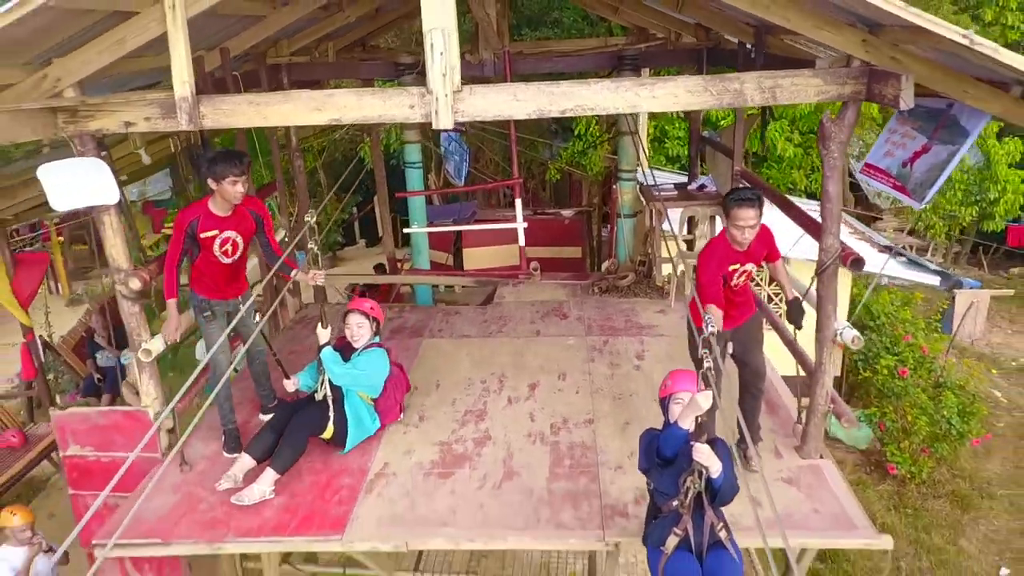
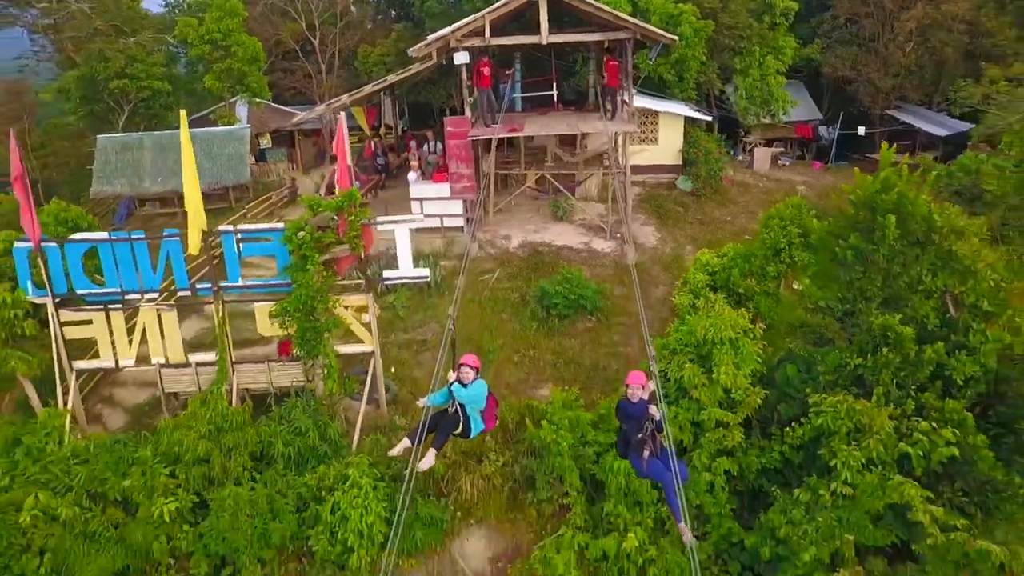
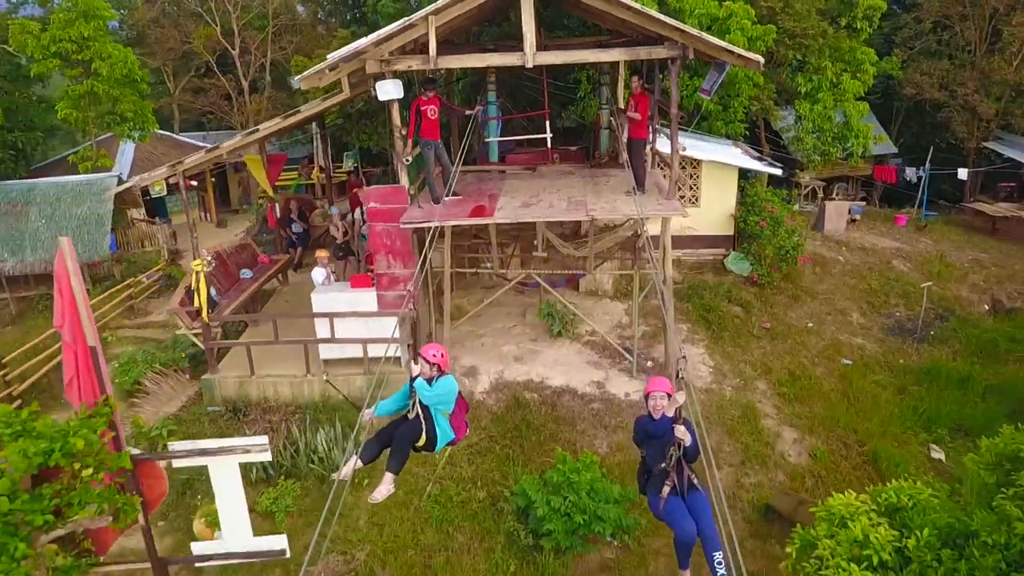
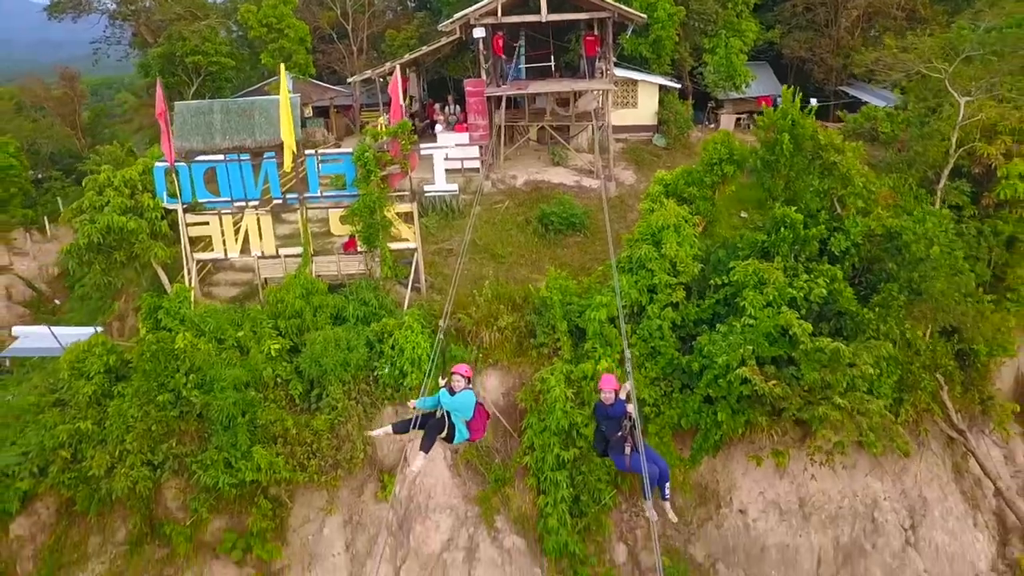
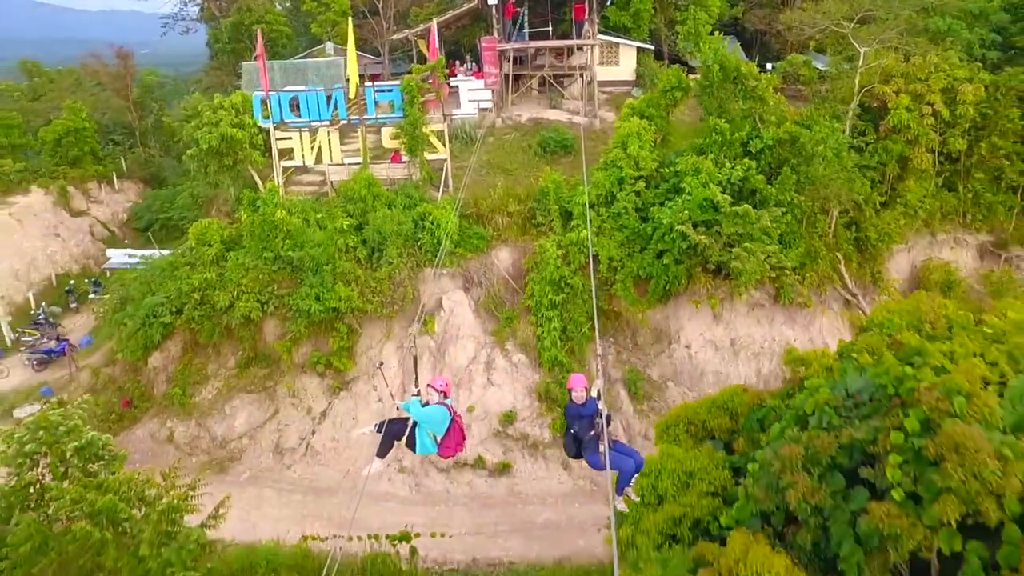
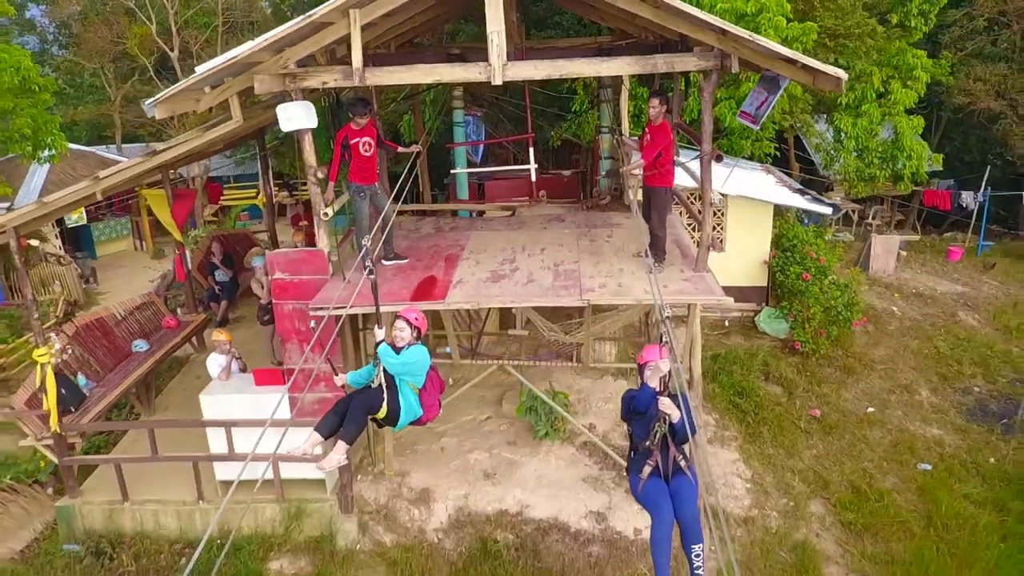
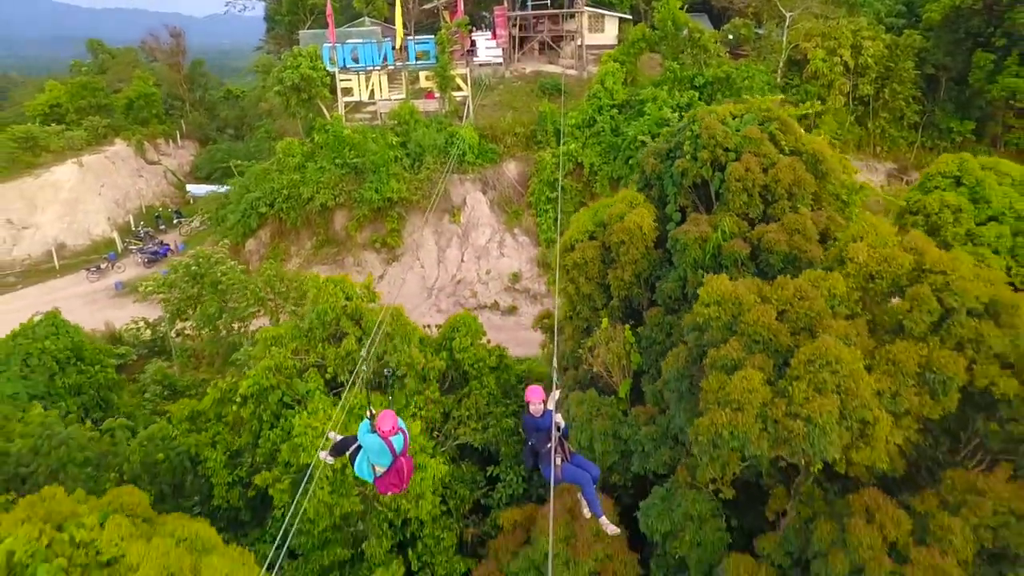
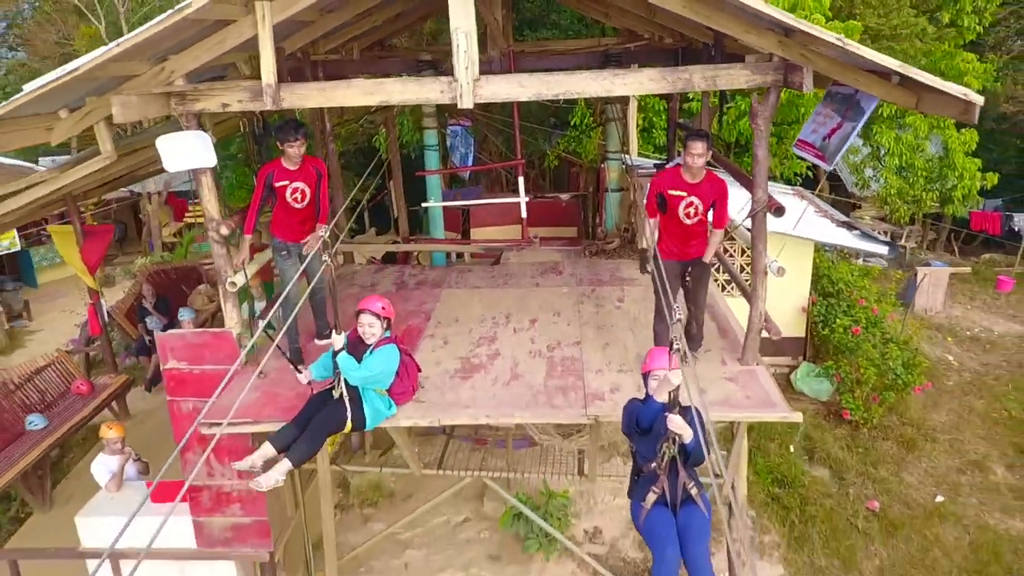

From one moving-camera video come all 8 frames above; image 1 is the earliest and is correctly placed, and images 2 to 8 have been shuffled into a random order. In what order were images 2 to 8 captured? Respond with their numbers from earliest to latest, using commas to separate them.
8, 6, 3, 2, 4, 5, 7
